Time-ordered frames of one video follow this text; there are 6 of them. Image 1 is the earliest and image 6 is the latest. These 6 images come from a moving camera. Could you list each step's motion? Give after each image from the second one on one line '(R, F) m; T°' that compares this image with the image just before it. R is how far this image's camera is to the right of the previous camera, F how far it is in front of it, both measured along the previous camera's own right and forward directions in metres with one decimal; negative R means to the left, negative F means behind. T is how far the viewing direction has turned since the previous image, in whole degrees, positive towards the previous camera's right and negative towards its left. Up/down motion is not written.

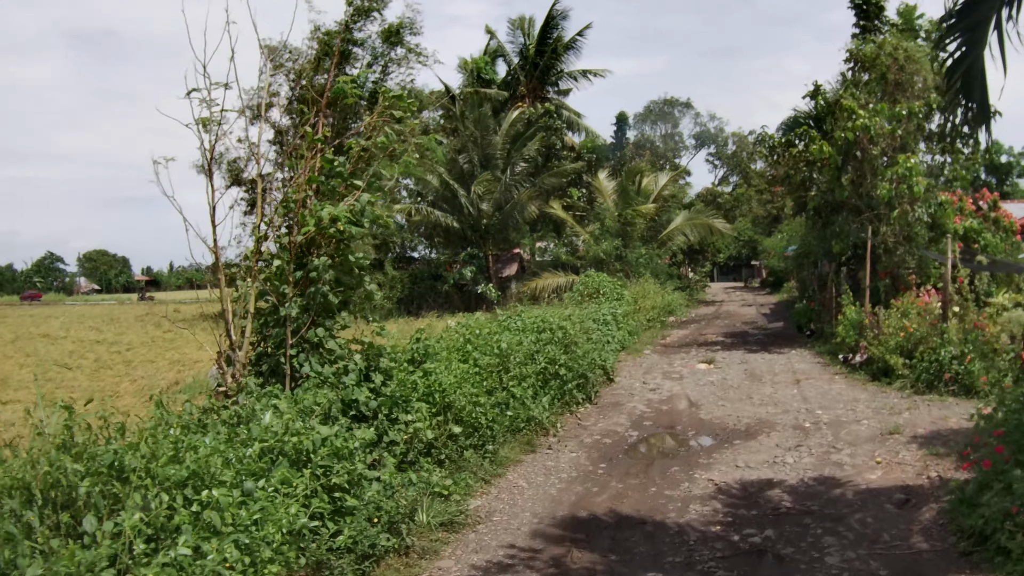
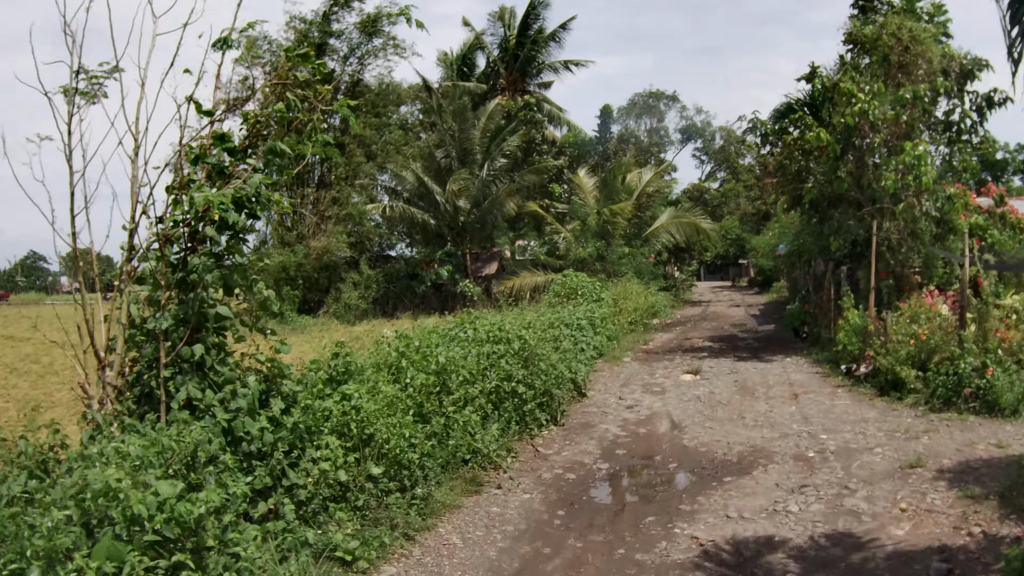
(+0.4, +1.6) m; +1°
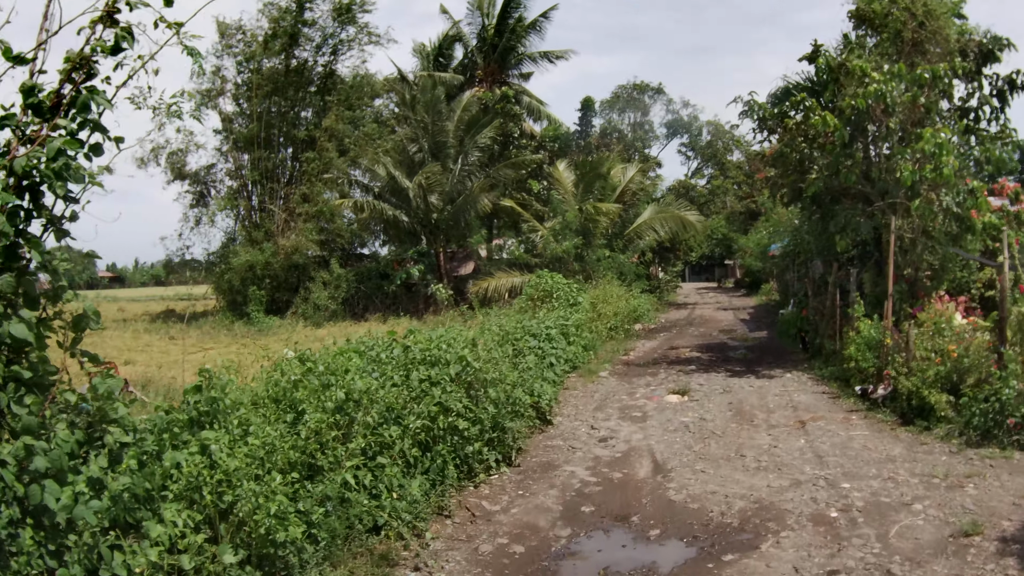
(+0.4, +1.8) m; +1°
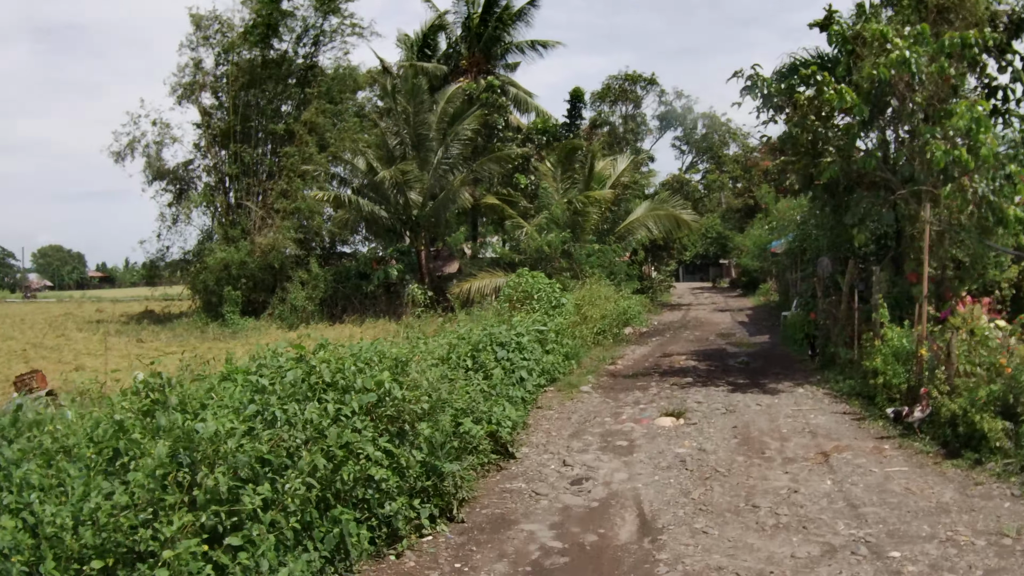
(+0.4, +1.7) m; 0°
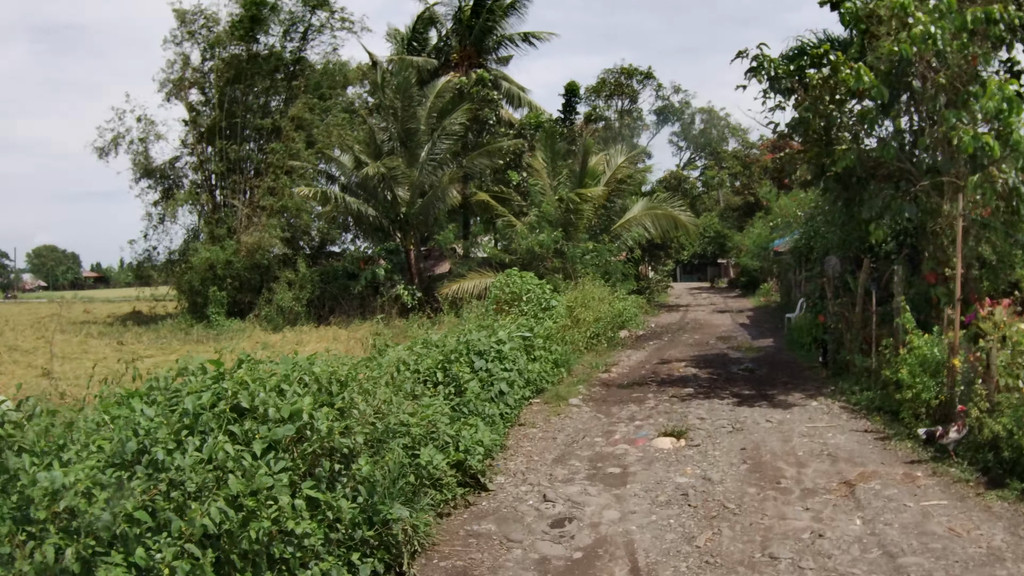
(+0.2, +1.0) m; 0°
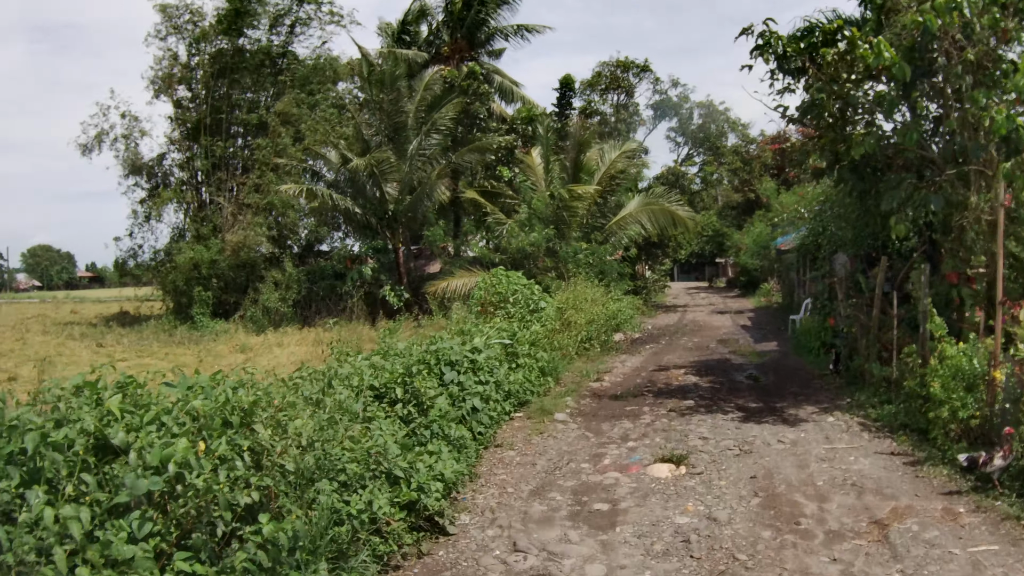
(+0.2, +1.0) m; 0°
